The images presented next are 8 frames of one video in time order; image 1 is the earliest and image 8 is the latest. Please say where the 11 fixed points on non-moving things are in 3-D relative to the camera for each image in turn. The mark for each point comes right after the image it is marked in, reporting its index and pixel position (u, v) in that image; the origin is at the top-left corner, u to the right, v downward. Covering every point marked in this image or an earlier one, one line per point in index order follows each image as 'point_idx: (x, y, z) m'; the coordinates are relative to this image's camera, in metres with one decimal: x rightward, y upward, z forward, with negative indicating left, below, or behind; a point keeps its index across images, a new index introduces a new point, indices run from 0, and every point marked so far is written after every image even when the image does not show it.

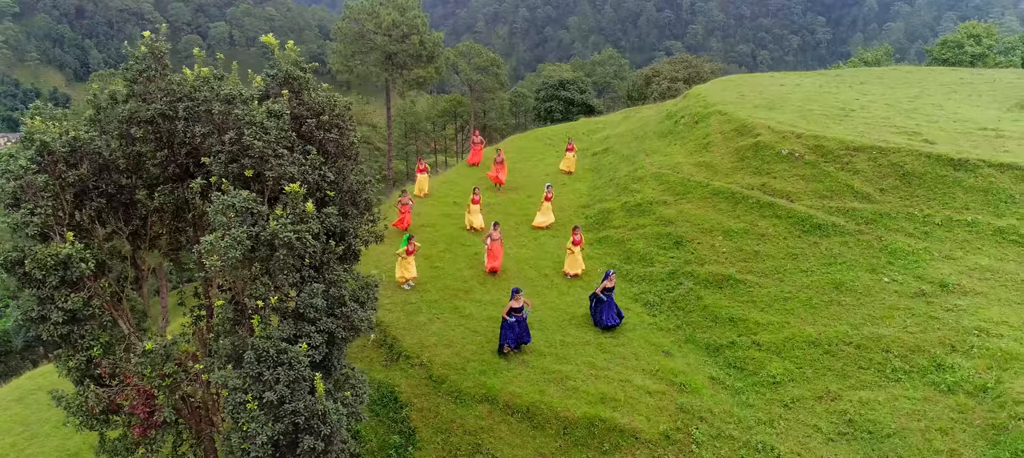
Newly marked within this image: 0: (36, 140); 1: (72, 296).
0: (-5.9, +1.1, +8.7) m
1: (-5.4, -0.8, +8.8) m
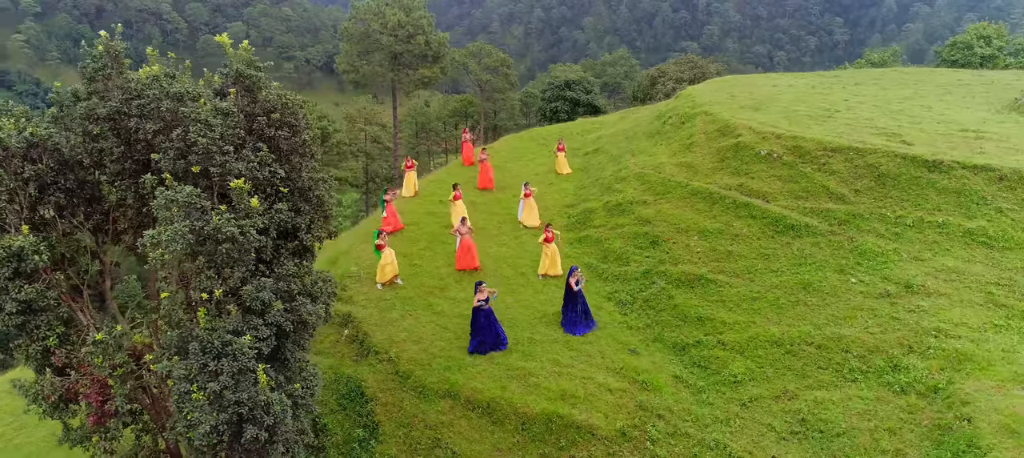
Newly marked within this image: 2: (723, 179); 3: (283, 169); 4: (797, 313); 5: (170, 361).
0: (-6.6, +1.2, +9.0) m
1: (-6.2, -0.7, +9.1) m
2: (+5.5, +1.3, +18.5) m
3: (-3.2, +0.8, +9.8) m
4: (+5.5, -1.6, +13.8) m
5: (-4.2, -1.6, +8.9) m
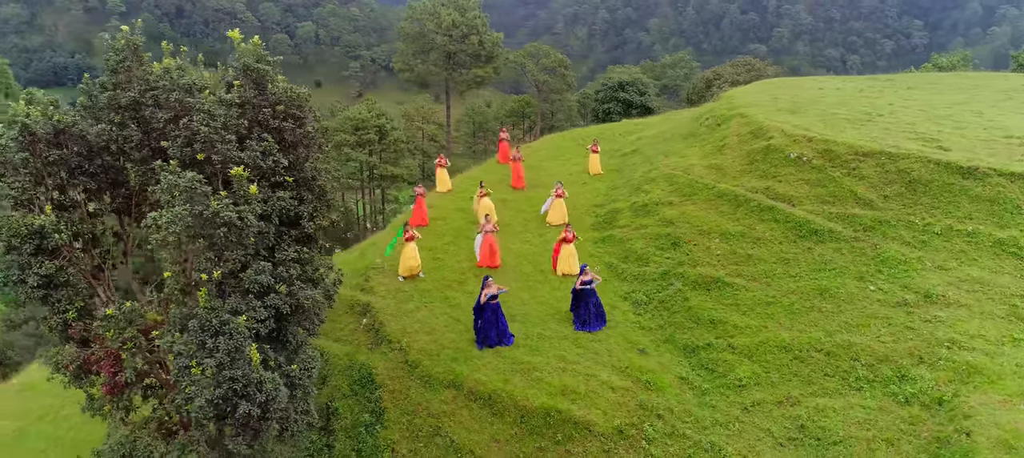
0: (-6.7, +1.5, +9.7) m
1: (-6.3, -0.5, +9.8) m
2: (+6.1, +1.2, +18.2) m
3: (-3.2, +1.0, +10.3) m
4: (+5.6, -1.7, +13.5) m
5: (-4.5, -1.4, +9.4) m
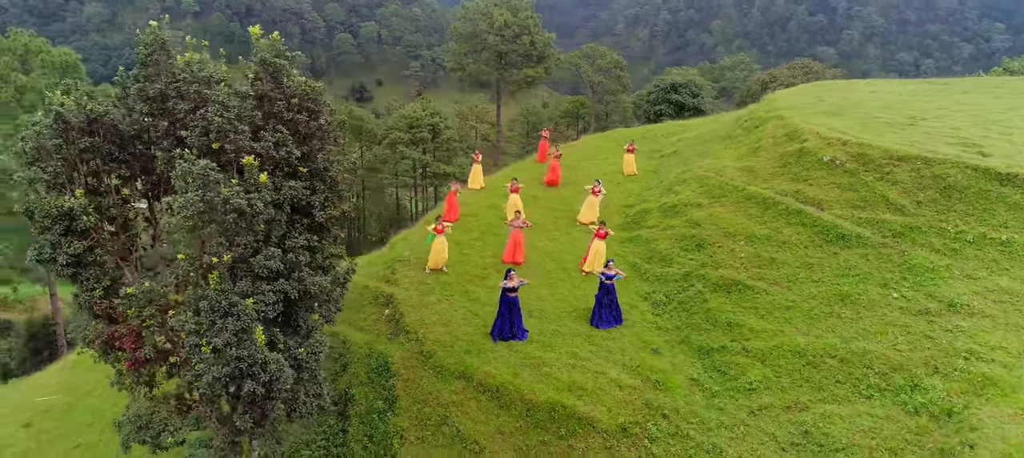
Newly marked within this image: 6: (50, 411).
0: (-6.7, +1.7, +10.4) m
1: (-6.4, -0.2, +10.4) m
2: (+6.7, +1.1, +17.9) m
3: (-3.2, +1.2, +10.7) m
4: (+5.8, -1.8, +13.2) m
5: (-4.5, -1.2, +9.9) m
6: (-12.4, -4.9, +19.3) m
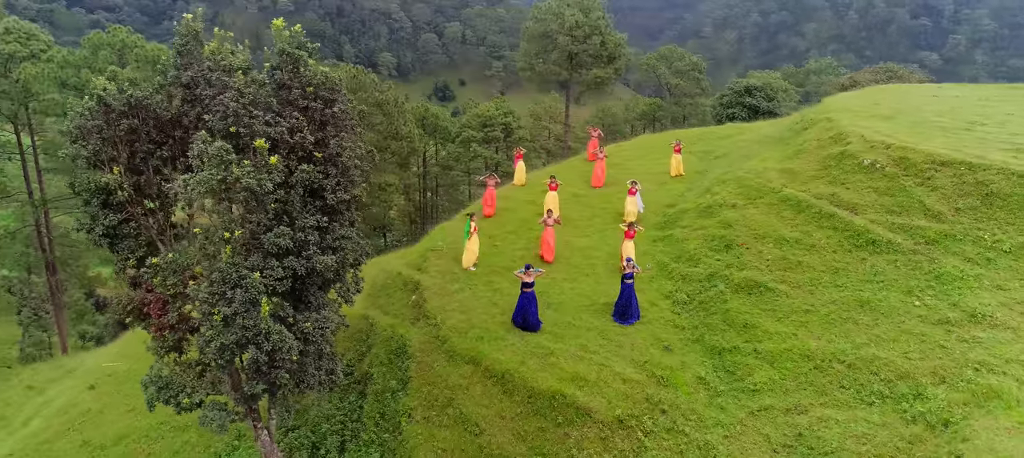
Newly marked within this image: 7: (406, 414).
0: (-6.7, +2.2, +11.5) m
1: (-6.4, +0.2, +11.4) m
2: (+7.5, +1.0, +17.4) m
3: (-3.2, +1.5, +11.3) m
4: (+6.0, -1.8, +12.9) m
5: (-4.7, -0.9, +10.7) m
6: (-11.6, -4.3, +20.9) m
7: (-2.0, -3.5, +13.7) m
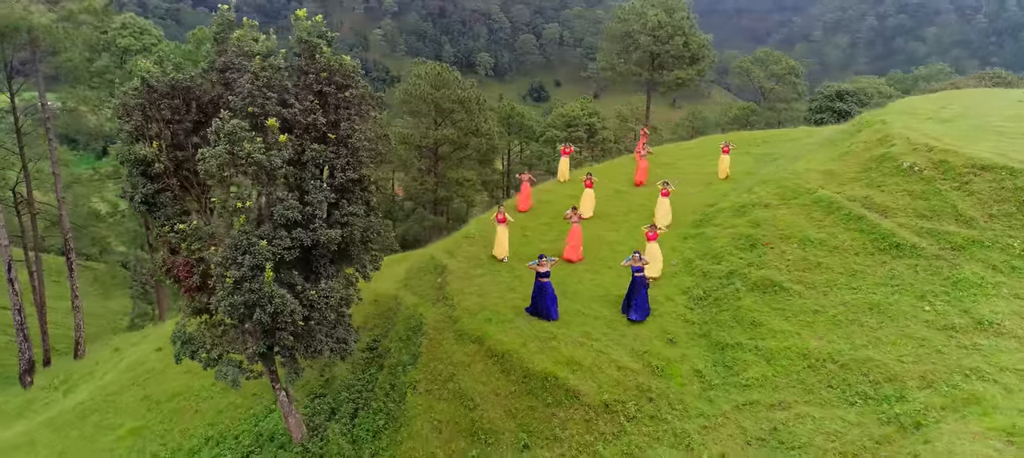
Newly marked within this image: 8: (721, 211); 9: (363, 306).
0: (-6.6, +2.7, +12.8) m
1: (-6.5, +0.8, +12.8) m
2: (+8.1, +0.9, +16.9) m
3: (-3.2, +1.9, +12.2) m
4: (+5.9, -1.8, +12.6) m
5: (-4.9, -0.4, +11.8) m
6: (-10.6, -3.5, +22.8) m
7: (-2.0, -3.2, +14.4) m
8: (+5.8, +0.5, +19.8) m
9: (-3.9, -2.0, +18.6) m
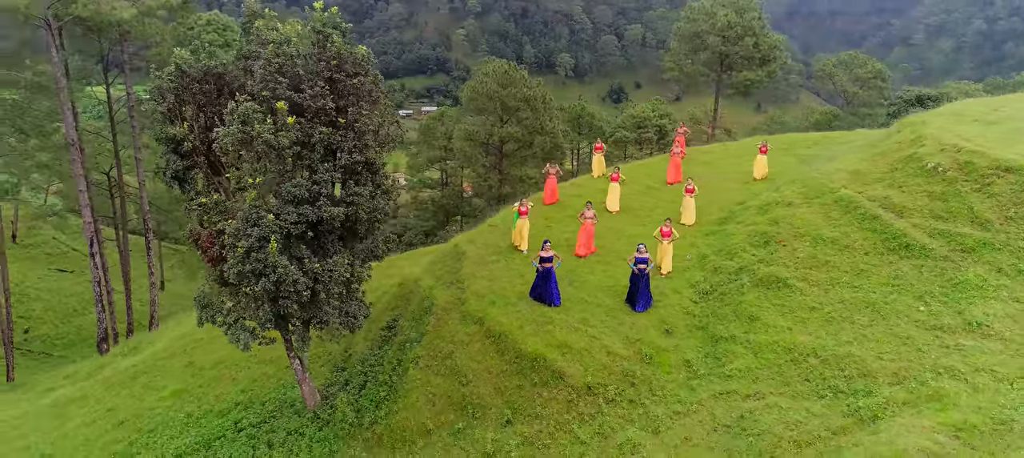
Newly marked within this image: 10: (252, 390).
0: (-6.6, +3.3, +14.0) m
1: (-6.5, +1.3, +14.0) m
2: (+8.4, +0.9, +16.5) m
3: (-3.3, +2.3, +13.1) m
4: (+5.7, -1.7, +12.5) m
5: (-5.1, +0.1, +12.9) m
6: (-9.7, -2.9, +24.4) m
7: (-2.0, -2.8, +15.1) m
8: (+6.4, +0.5, +19.6) m
9: (-3.4, -1.6, +19.5) m
10: (-6.7, -4.2, +18.6) m
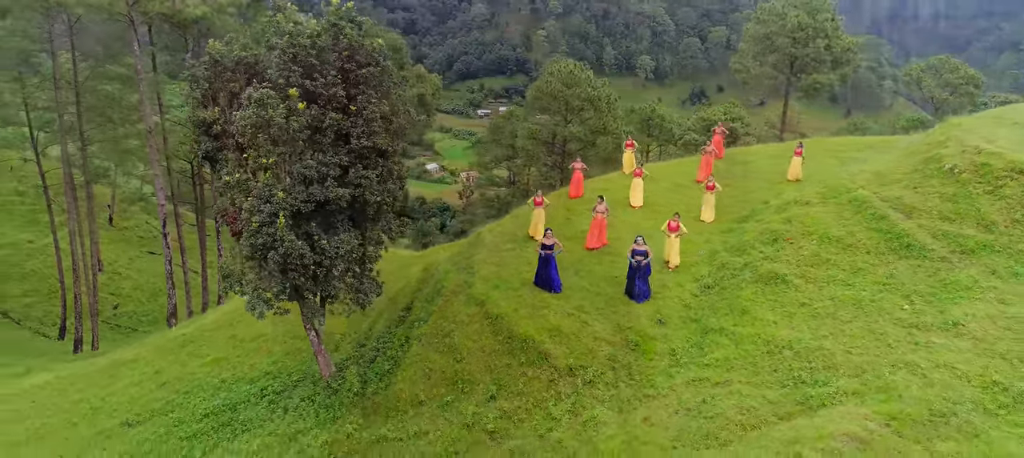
0: (-6.5, +3.8, +15.3) m
1: (-6.4, +1.8, +15.3) m
2: (+8.6, +0.9, +16.2) m
3: (-3.3, +2.7, +14.1) m
4: (+5.4, -1.6, +12.5) m
5: (-5.2, +0.6, +14.0) m
6: (-8.7, -2.3, +25.9) m
7: (-2.0, -2.4, +15.9) m
8: (+6.9, +0.6, +19.5) m
9: (-2.9, -1.2, +20.4) m
10: (-6.4, -3.6, +19.9) m
